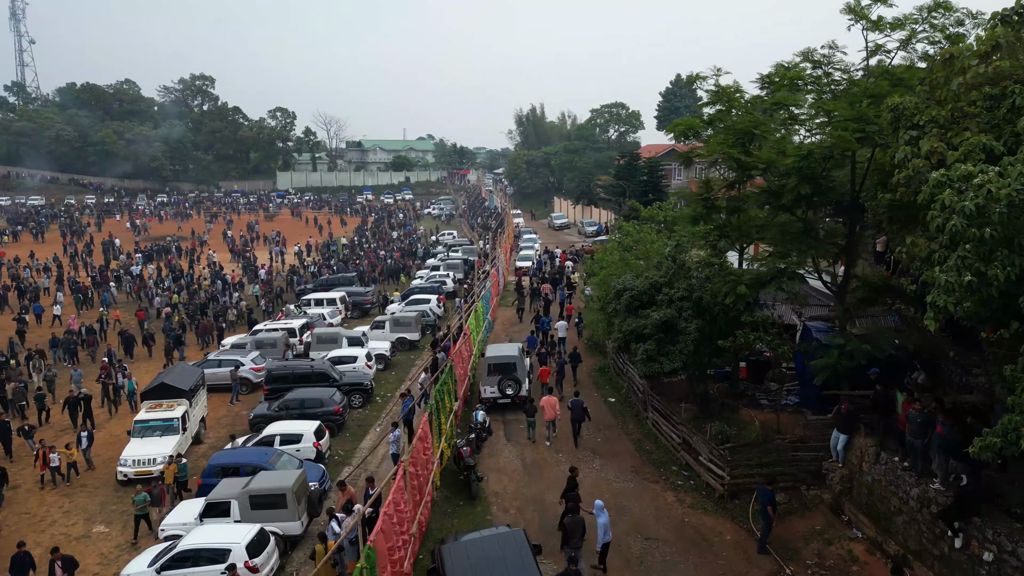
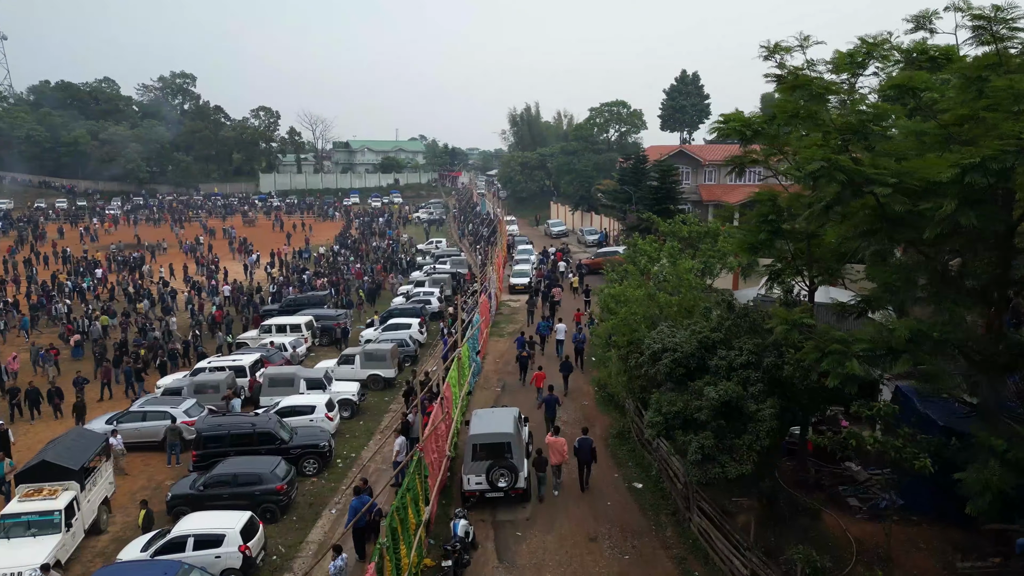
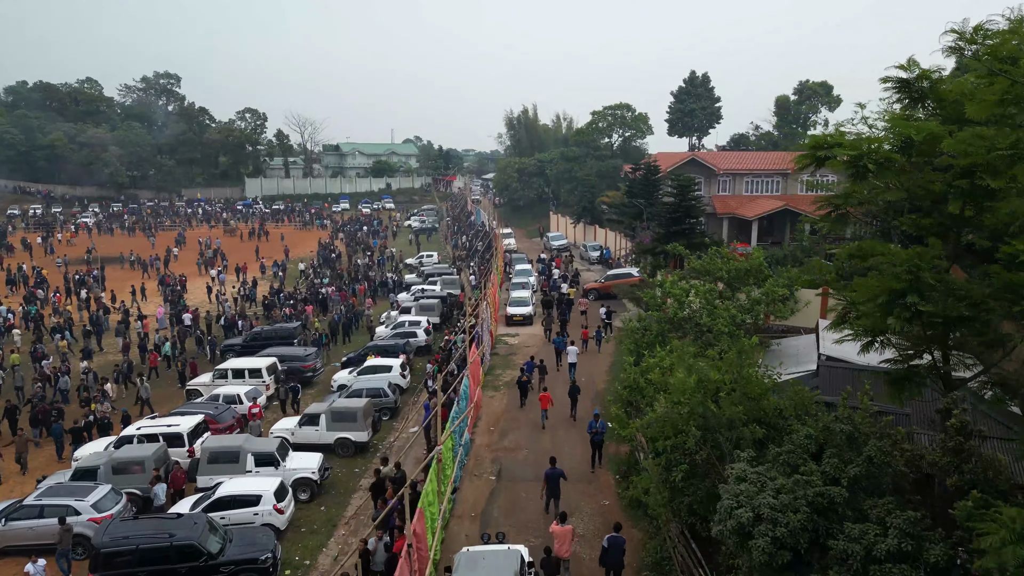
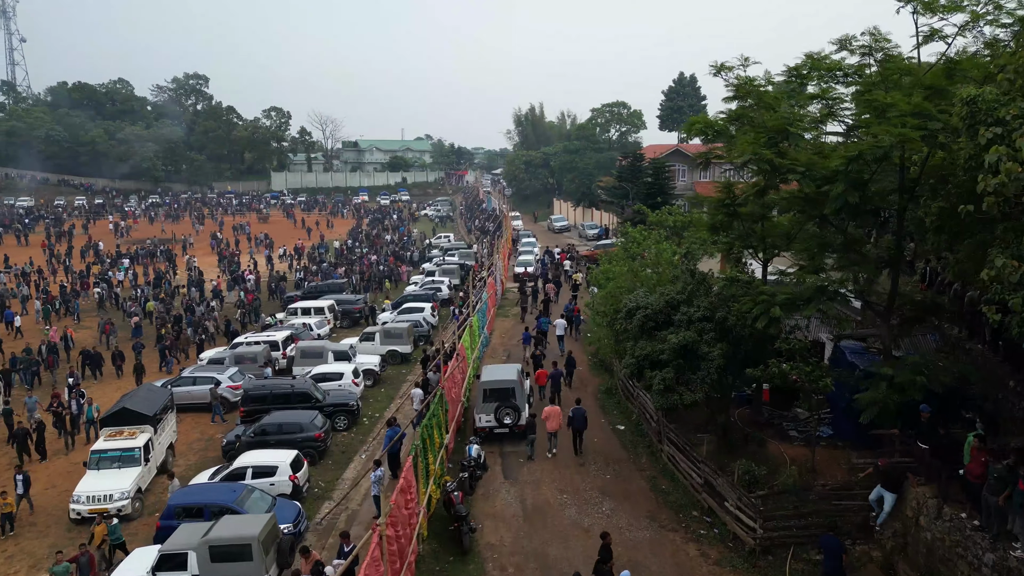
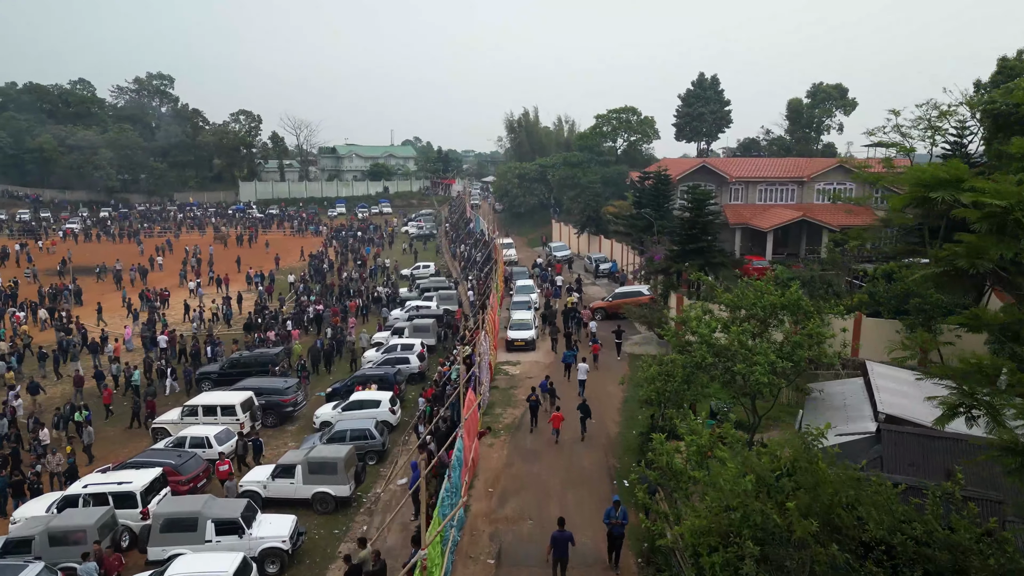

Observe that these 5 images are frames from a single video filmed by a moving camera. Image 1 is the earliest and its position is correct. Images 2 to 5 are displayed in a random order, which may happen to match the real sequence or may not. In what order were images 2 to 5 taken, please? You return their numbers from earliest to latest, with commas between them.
4, 2, 3, 5
